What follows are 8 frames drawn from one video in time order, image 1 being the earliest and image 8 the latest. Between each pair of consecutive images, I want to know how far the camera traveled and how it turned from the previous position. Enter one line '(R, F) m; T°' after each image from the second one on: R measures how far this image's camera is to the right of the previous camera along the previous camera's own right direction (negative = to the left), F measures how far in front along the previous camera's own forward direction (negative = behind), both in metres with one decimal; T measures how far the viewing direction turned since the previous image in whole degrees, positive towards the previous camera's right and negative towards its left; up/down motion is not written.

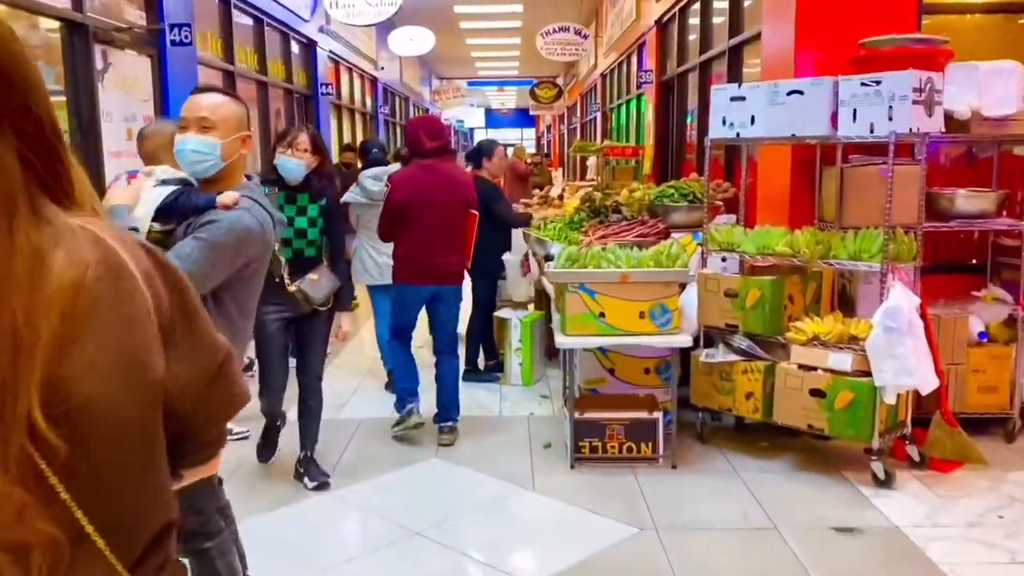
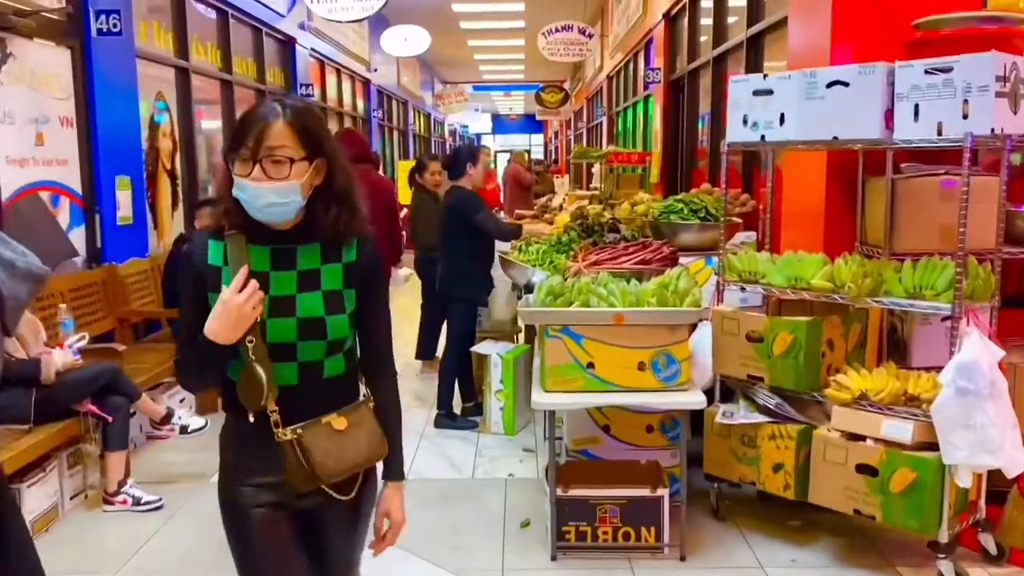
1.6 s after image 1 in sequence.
(+0.2, +0.8) m; -1°
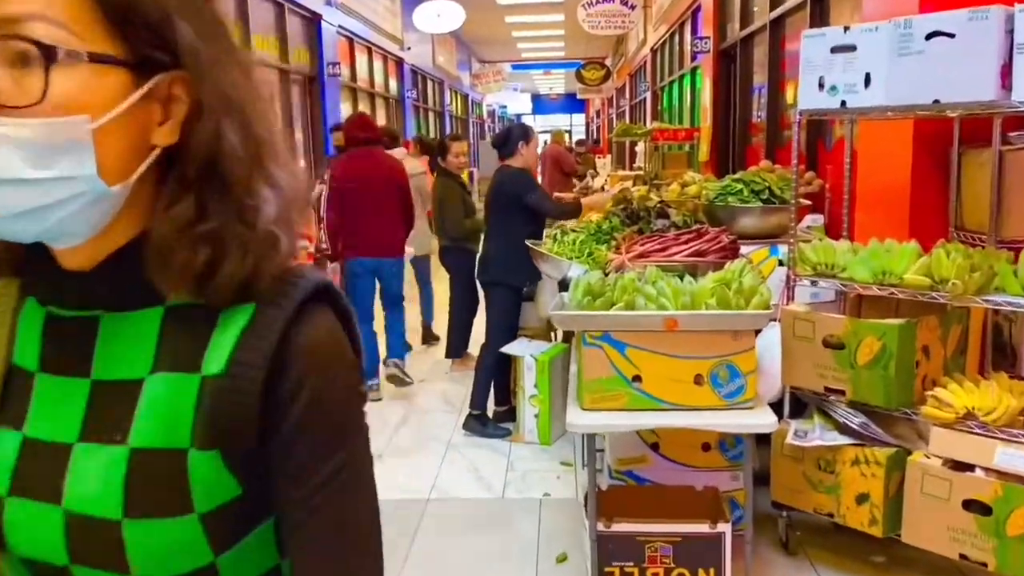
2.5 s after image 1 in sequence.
(0.0, +0.5) m; -3°
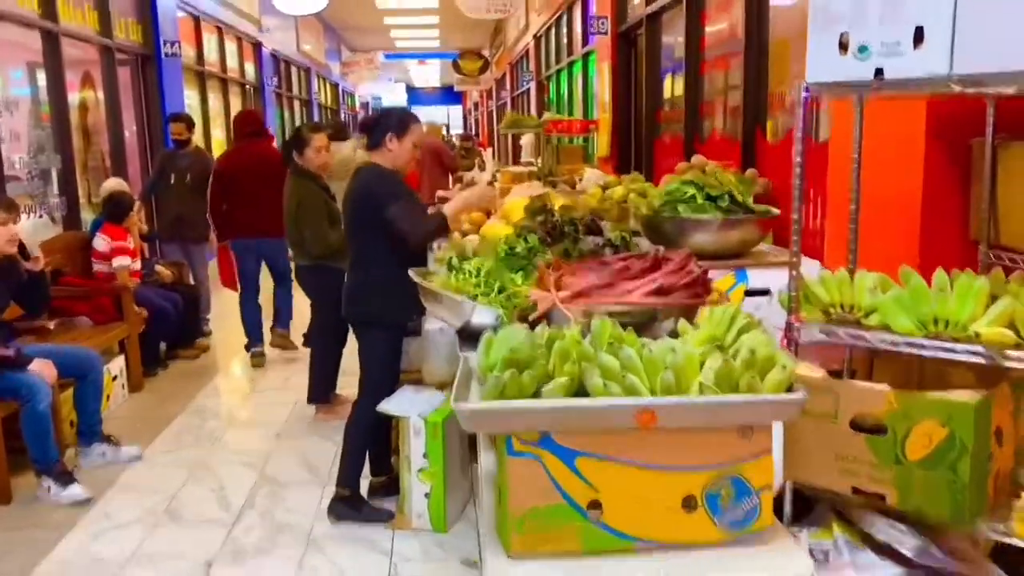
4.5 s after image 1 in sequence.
(0.0, +1.0) m; +8°
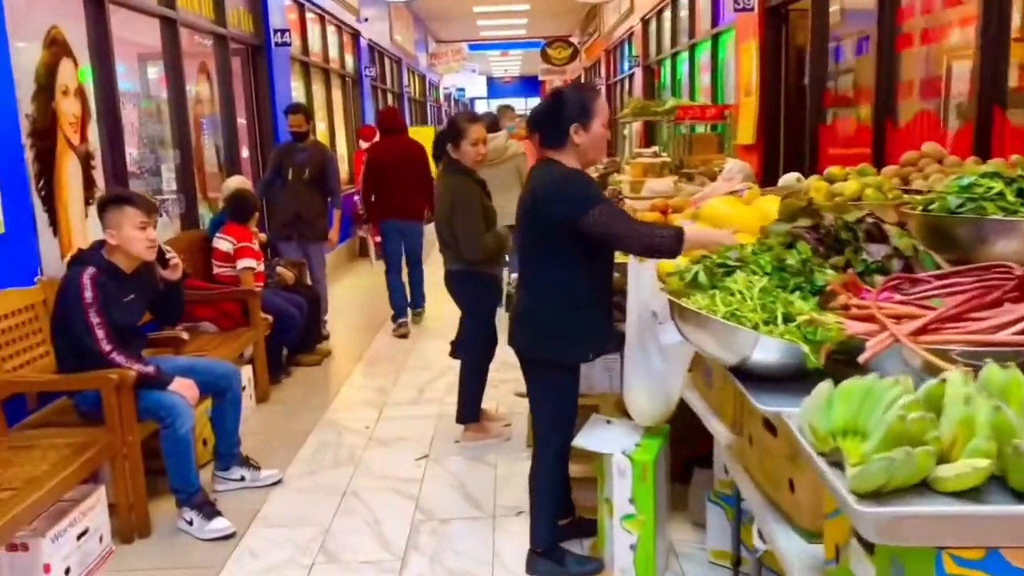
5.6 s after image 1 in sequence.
(-0.5, +0.5) m; -5°
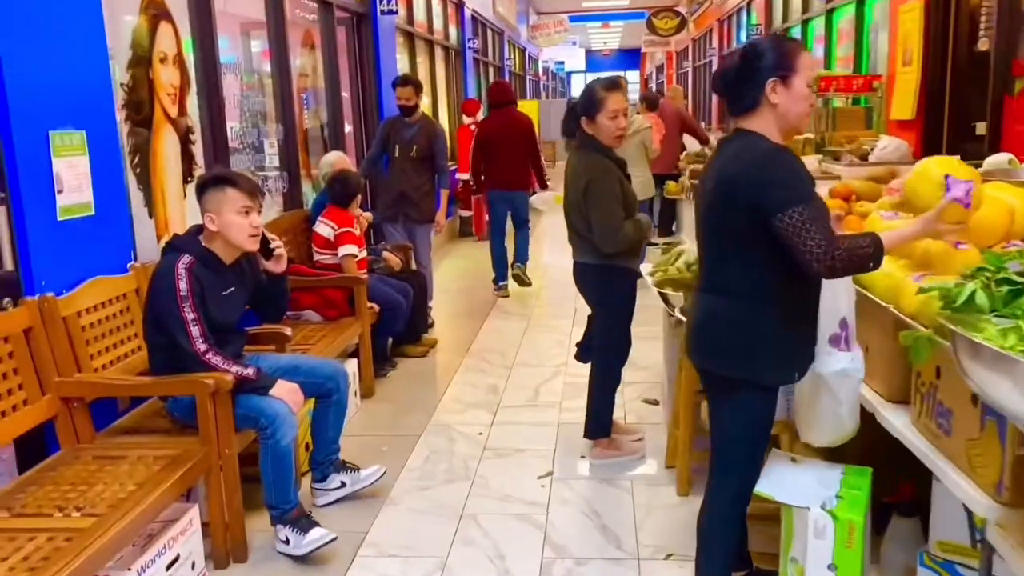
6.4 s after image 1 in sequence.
(-0.2, +0.5) m; -6°
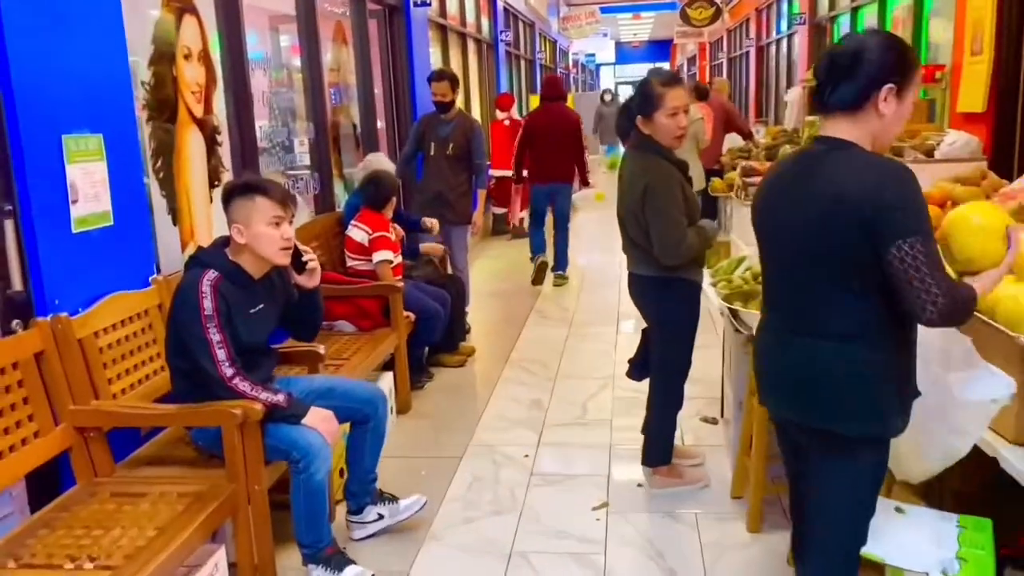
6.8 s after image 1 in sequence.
(-0.1, +0.3) m; -2°
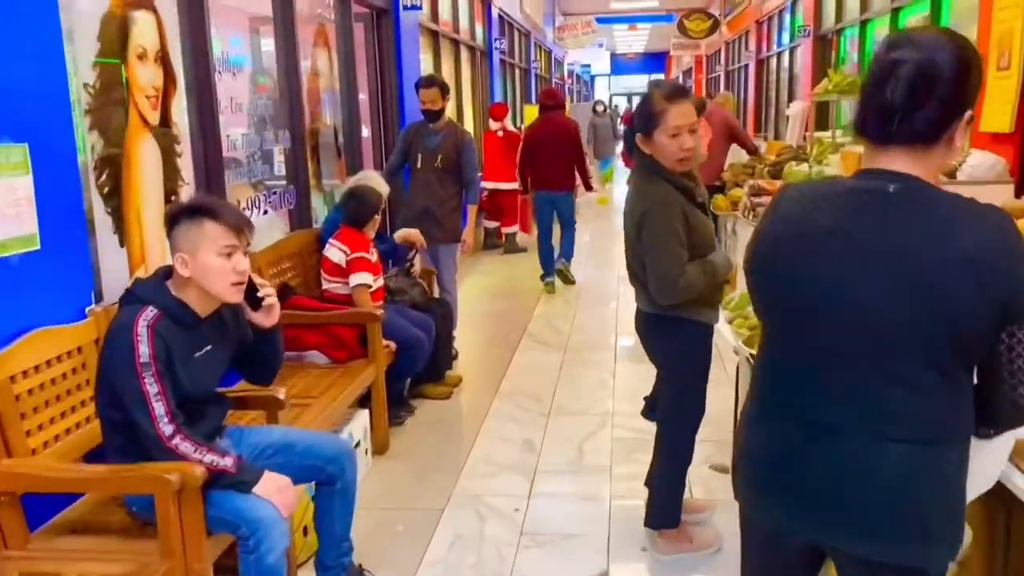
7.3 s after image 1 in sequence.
(0.0, +0.4) m; +1°
